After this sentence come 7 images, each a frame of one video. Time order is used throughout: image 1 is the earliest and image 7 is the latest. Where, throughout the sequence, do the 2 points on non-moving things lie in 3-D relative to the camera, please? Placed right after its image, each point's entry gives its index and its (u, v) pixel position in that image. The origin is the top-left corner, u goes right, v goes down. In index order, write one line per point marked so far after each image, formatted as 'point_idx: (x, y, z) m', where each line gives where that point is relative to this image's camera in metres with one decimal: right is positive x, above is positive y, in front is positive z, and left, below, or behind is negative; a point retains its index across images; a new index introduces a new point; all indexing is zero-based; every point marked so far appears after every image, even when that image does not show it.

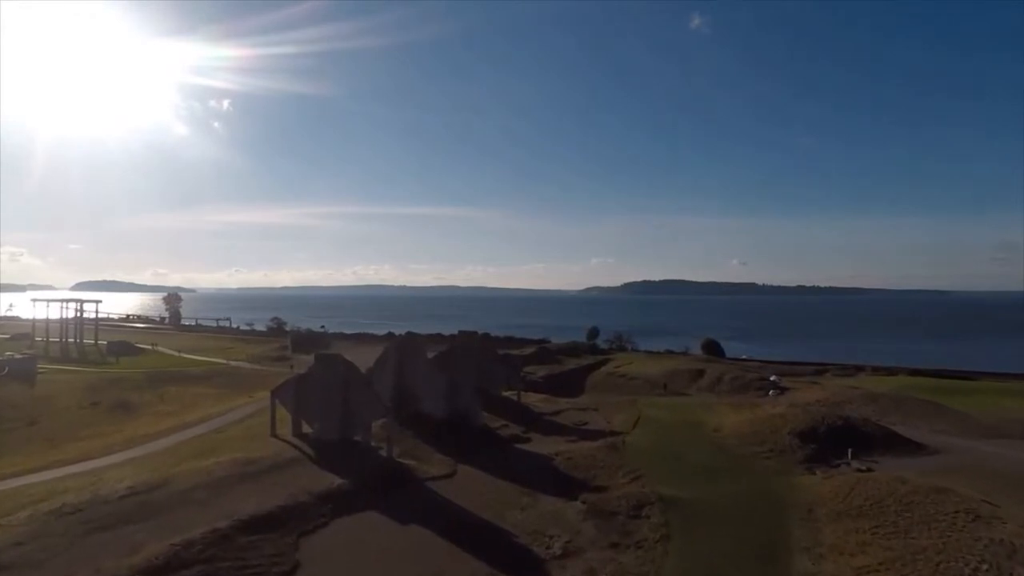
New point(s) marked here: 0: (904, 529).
0: (+9.6, -5.9, +19.0) m
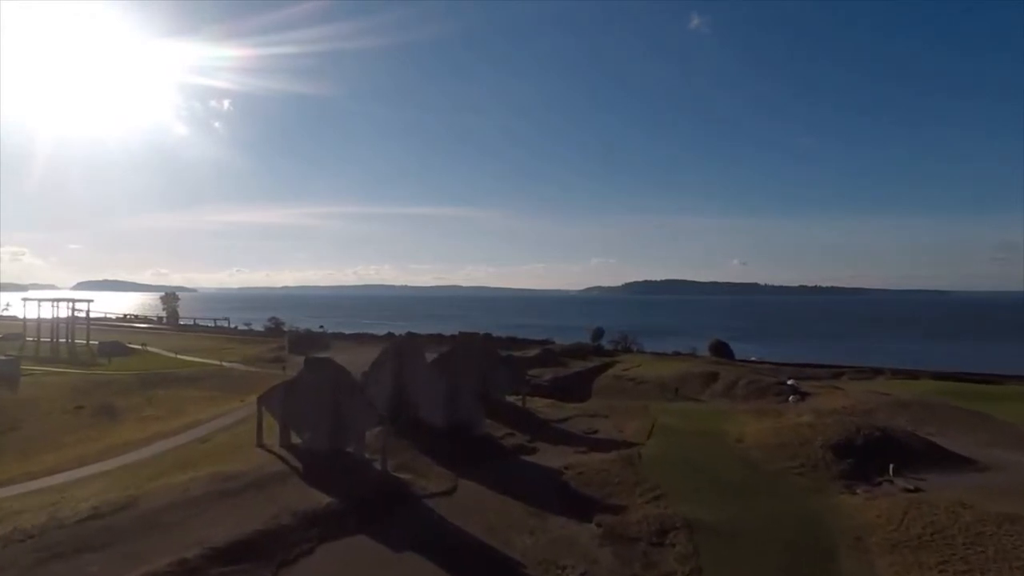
0: (+9.8, -5.8, +16.5) m
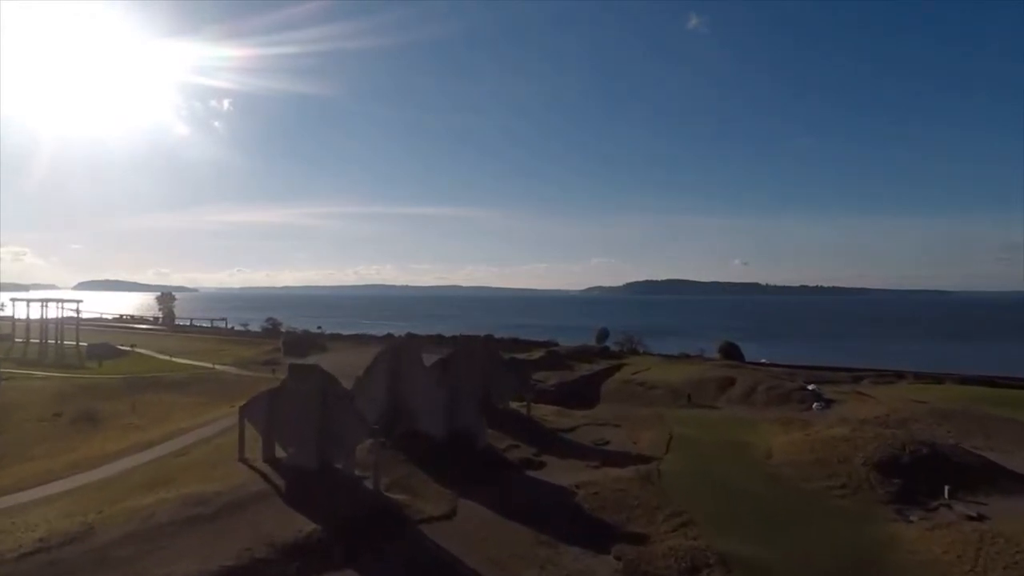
0: (+9.9, -5.8, +13.8) m
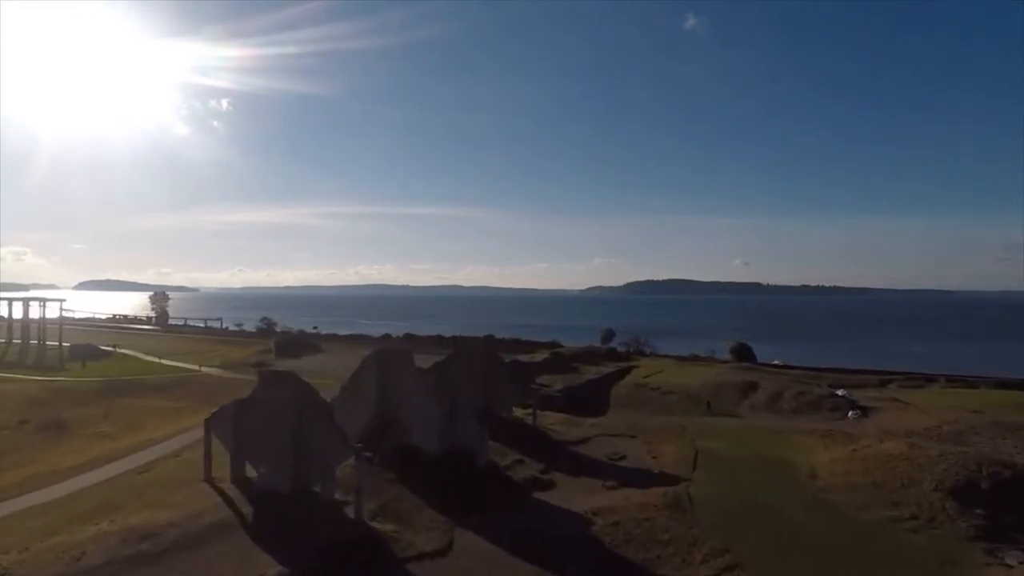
0: (+10.1, -5.6, +10.2) m
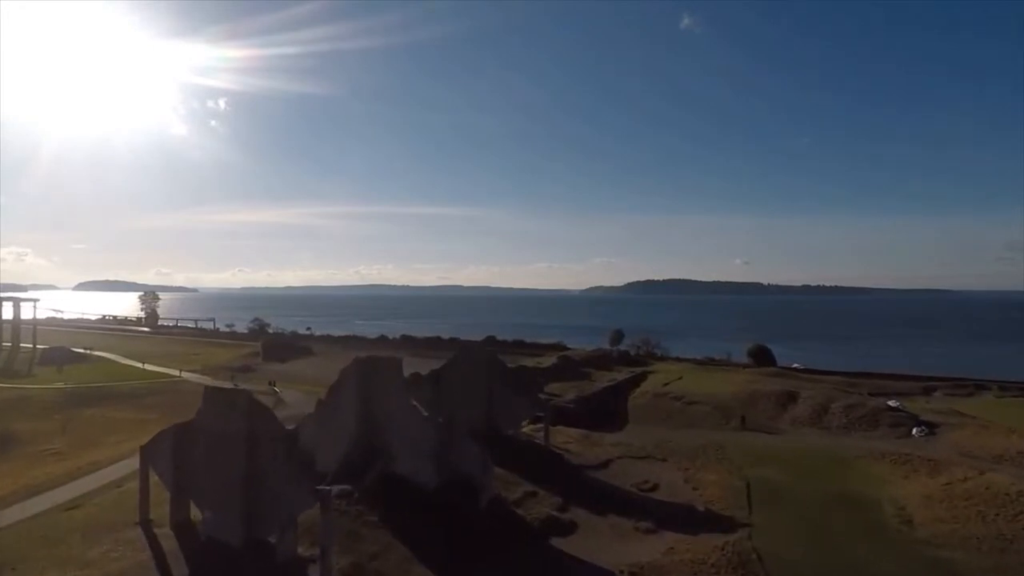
0: (+10.4, -5.5, +5.2) m
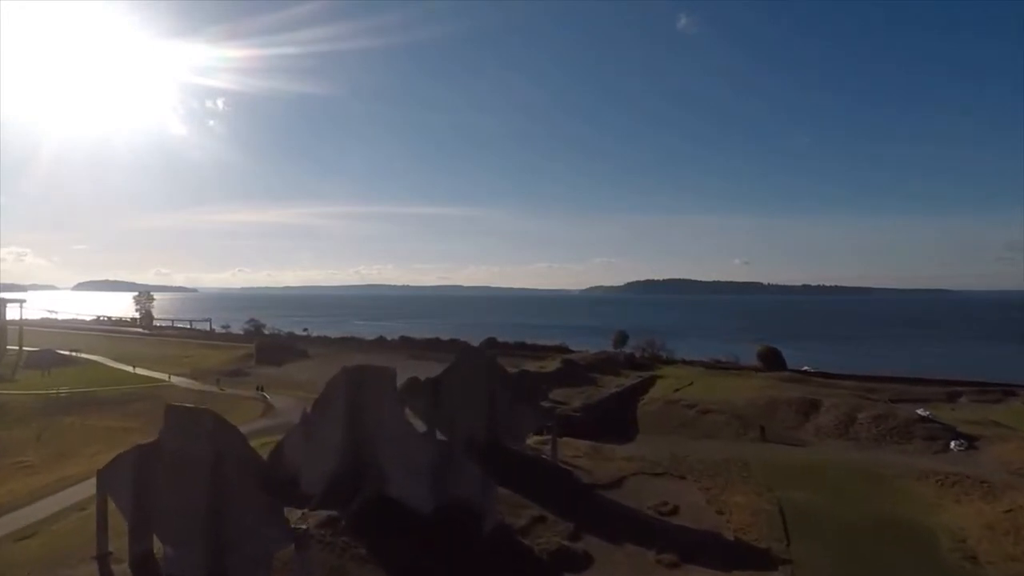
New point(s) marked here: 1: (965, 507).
0: (+10.5, -5.6, +2.8) m
1: (+11.3, -5.4, +19.6) m
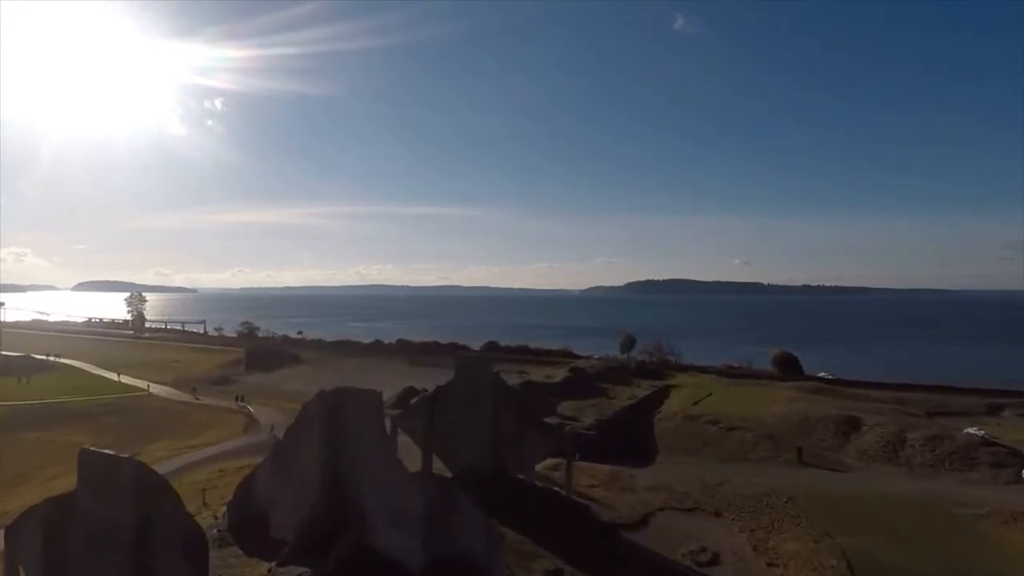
0: (+10.8, -5.7, -0.7) m
1: (+11.6, -5.6, +16.0) m
